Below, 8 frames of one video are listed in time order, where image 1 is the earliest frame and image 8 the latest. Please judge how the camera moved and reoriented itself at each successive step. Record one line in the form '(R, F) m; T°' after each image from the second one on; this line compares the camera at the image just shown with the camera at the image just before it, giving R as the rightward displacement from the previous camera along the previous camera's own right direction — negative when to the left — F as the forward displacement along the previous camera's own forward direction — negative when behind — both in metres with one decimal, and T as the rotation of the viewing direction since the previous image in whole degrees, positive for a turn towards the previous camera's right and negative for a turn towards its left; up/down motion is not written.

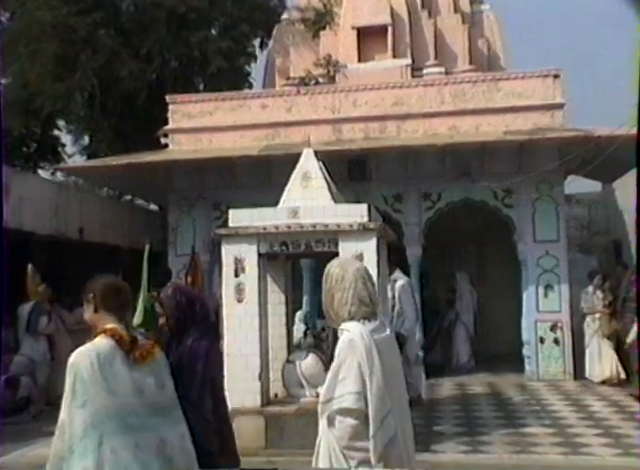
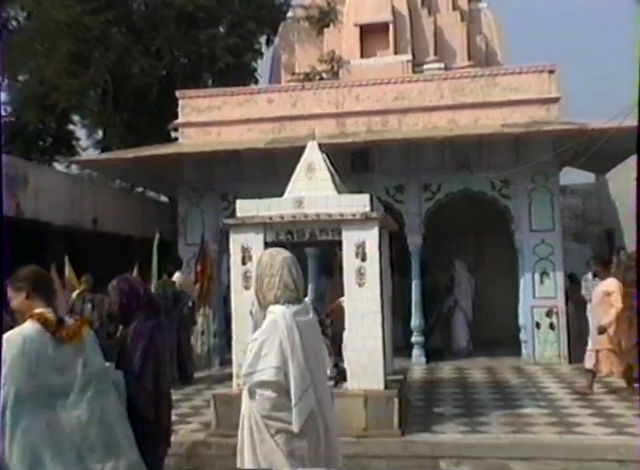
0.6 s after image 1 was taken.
(0.0, -0.4) m; 0°
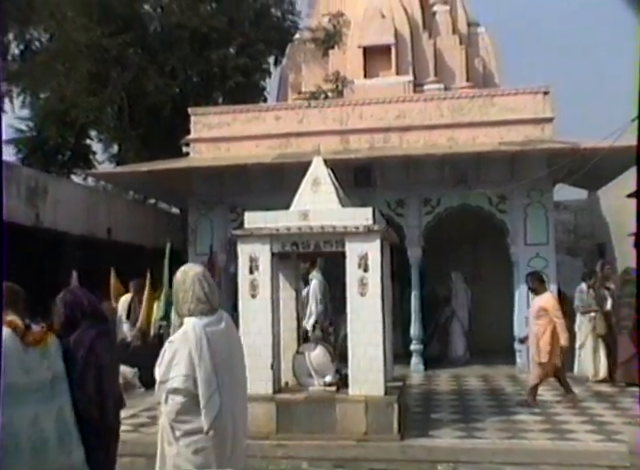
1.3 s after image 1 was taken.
(+0.1, -0.5) m; -1°
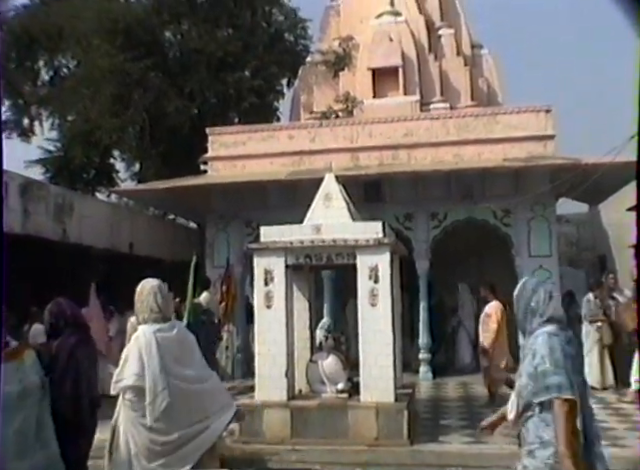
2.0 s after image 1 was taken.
(+0.1, -0.5) m; -1°
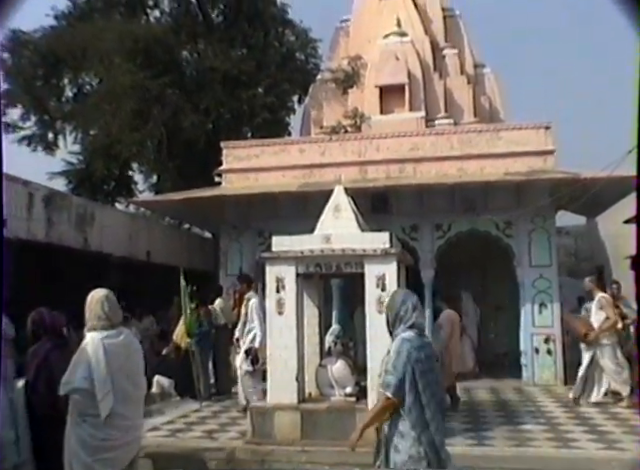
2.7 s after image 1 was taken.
(-0.1, -0.5) m; 0°
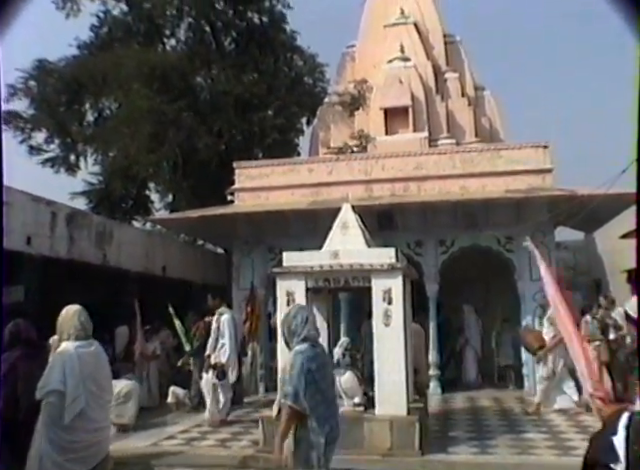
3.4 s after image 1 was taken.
(0.0, -0.6) m; -1°
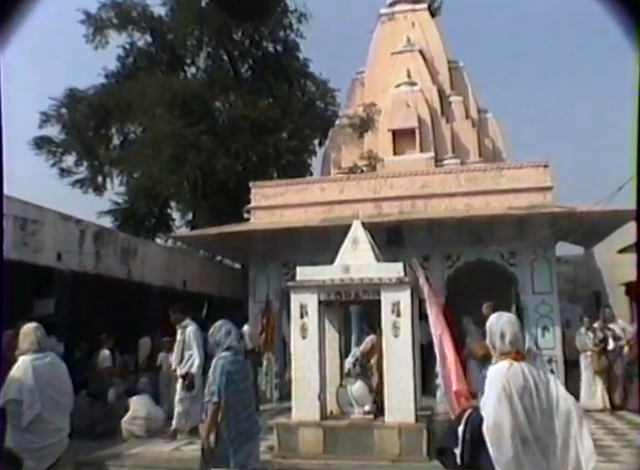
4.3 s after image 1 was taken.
(+0.1, -0.7) m; -1°
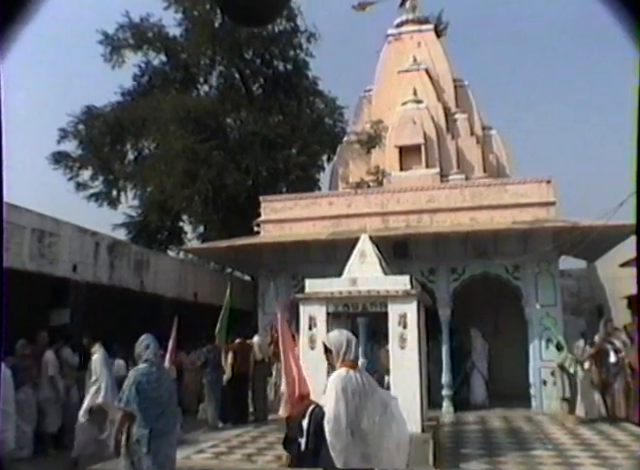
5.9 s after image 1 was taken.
(0.0, -0.3) m; -1°
